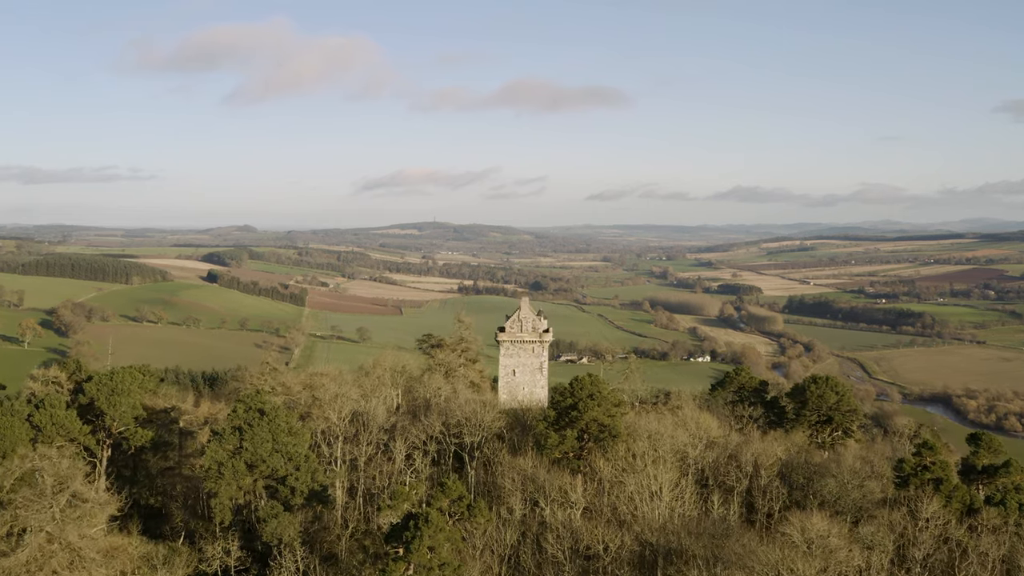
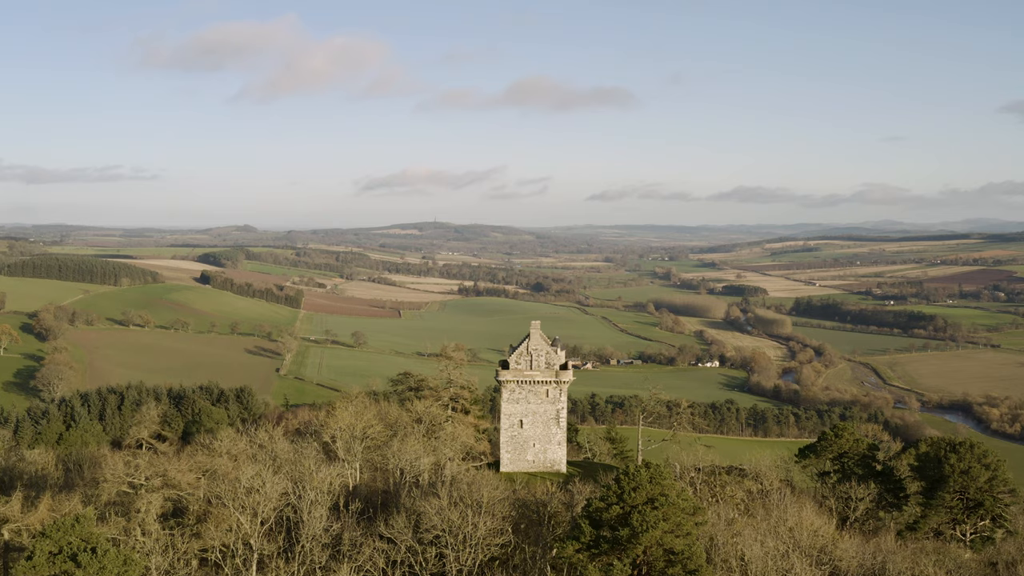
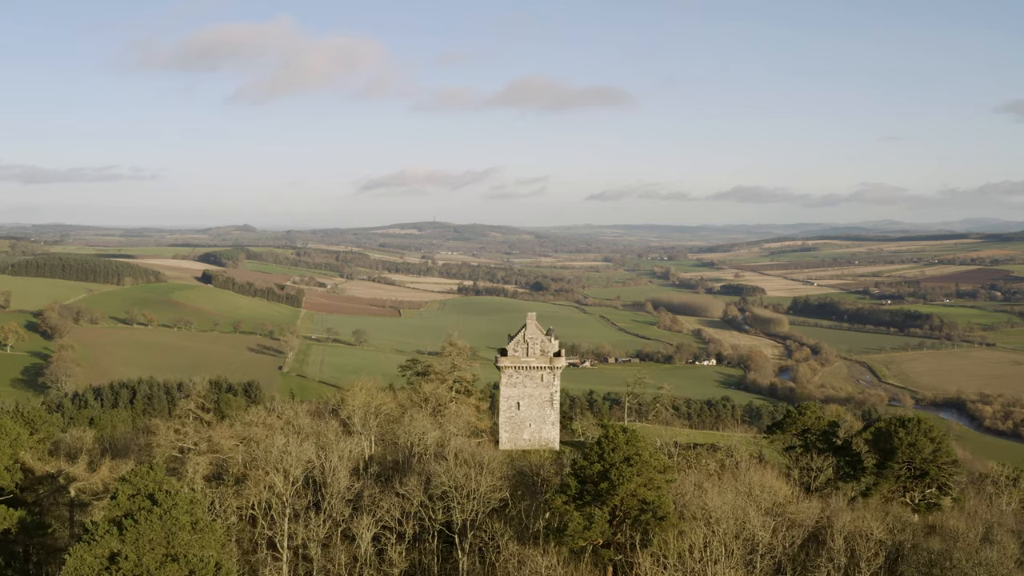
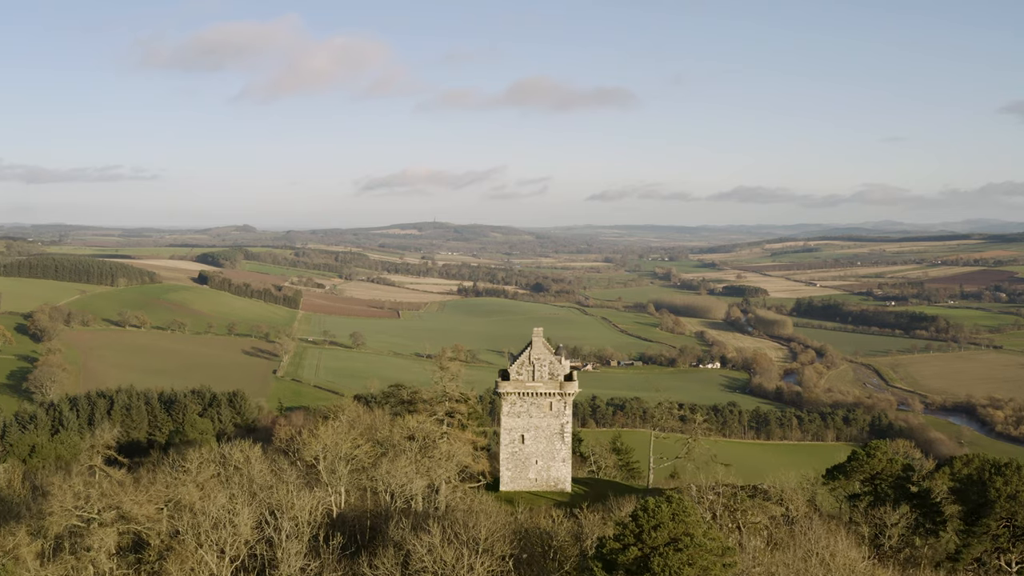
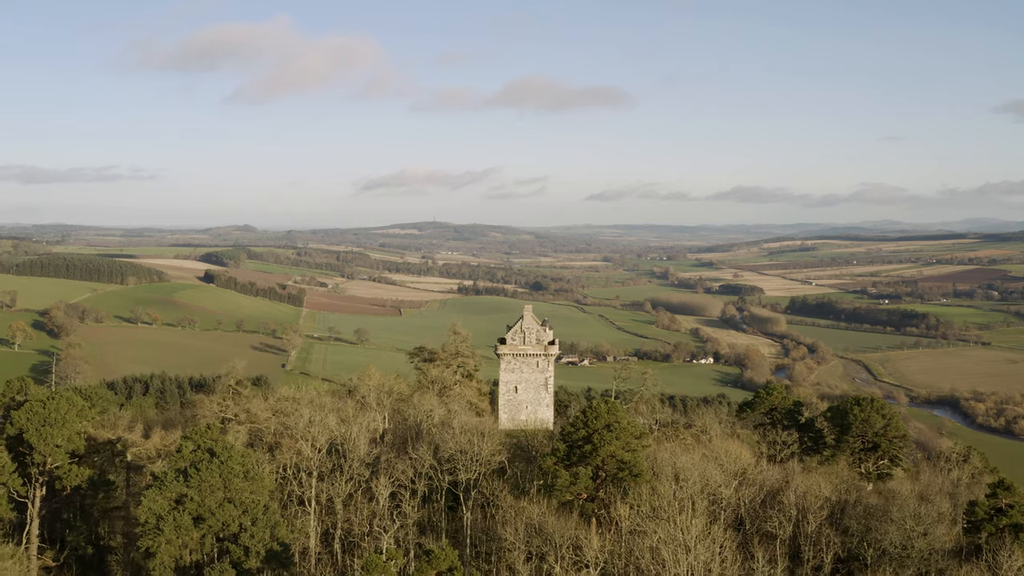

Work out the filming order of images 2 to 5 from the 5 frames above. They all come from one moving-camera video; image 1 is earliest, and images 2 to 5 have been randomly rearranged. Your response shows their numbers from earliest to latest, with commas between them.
5, 3, 2, 4
